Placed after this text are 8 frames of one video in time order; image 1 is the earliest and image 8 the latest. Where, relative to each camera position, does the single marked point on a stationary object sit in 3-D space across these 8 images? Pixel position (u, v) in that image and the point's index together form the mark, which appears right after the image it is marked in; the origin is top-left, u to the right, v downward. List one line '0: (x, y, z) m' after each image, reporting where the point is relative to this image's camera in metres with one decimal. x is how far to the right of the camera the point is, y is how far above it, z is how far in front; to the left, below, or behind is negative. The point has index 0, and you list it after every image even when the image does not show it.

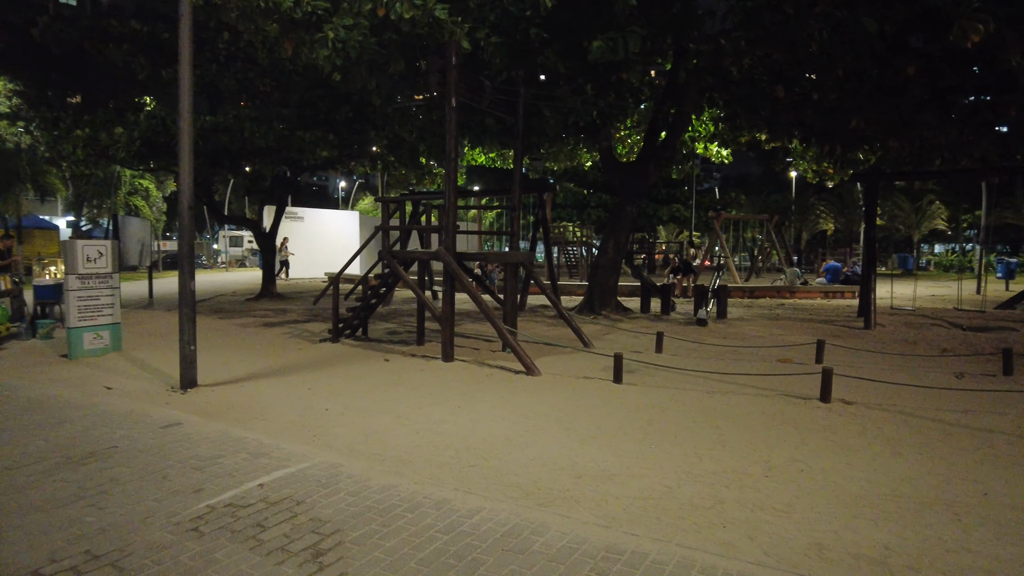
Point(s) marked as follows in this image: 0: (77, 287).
0: (-6.7, 0.0, +10.3) m
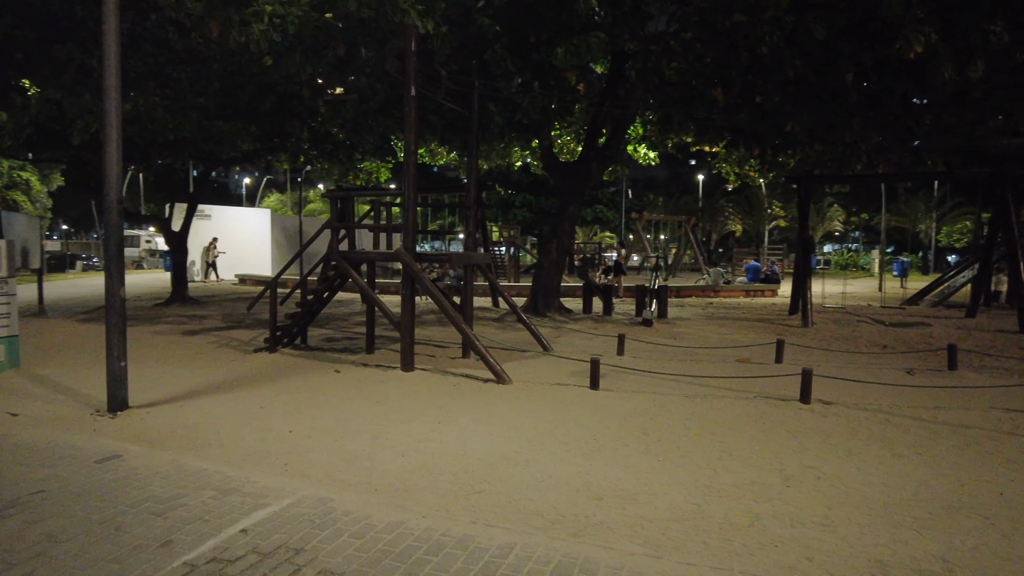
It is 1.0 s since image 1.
0: (-7.2, -0.1, +8.8) m
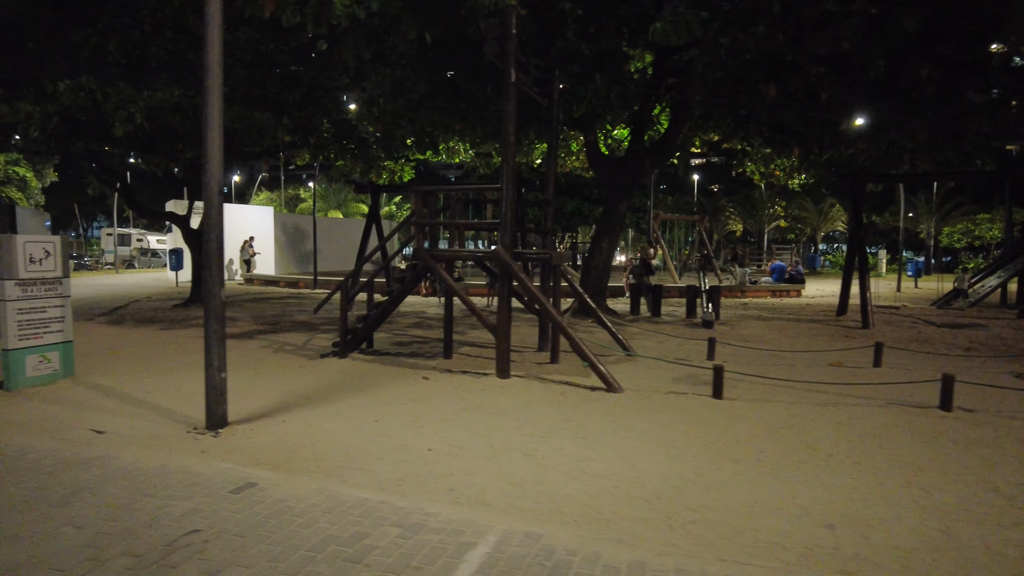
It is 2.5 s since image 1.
0: (-5.8, -0.1, +7.9) m
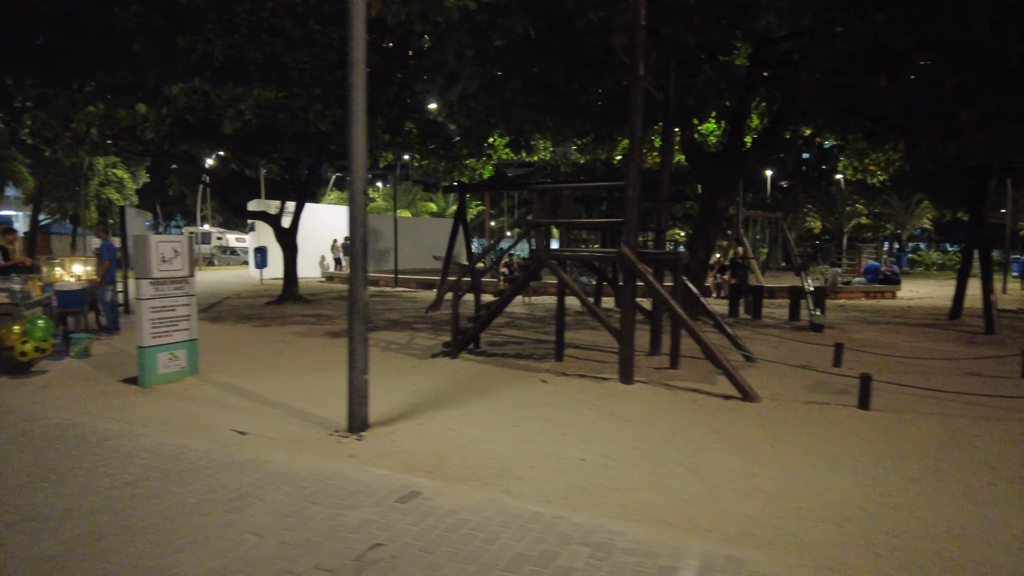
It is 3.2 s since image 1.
0: (-4.3, -0.1, +8.0) m
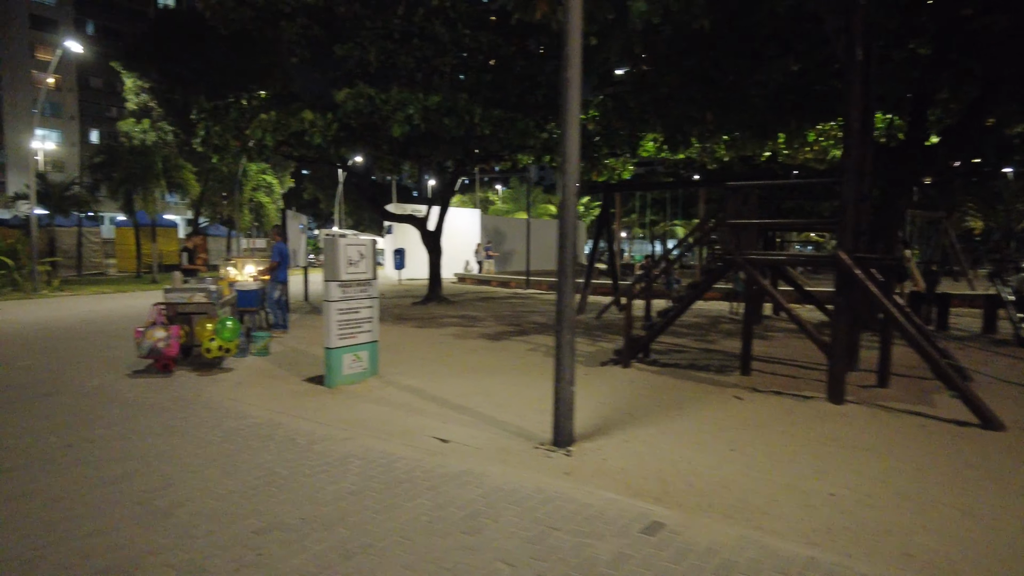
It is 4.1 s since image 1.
0: (-2.1, -0.1, +8.1) m
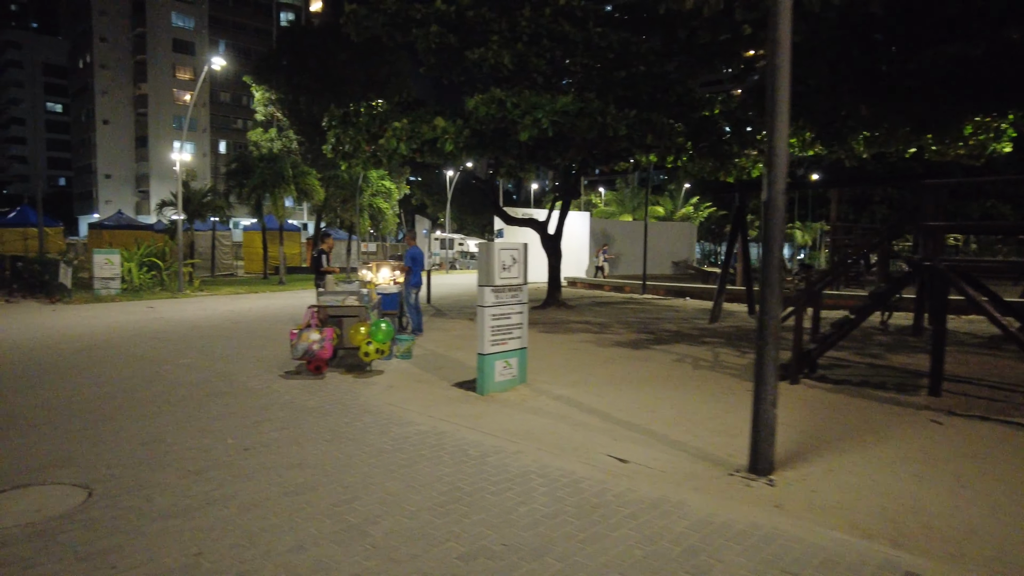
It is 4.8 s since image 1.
0: (-0.2, -0.2, +7.8) m
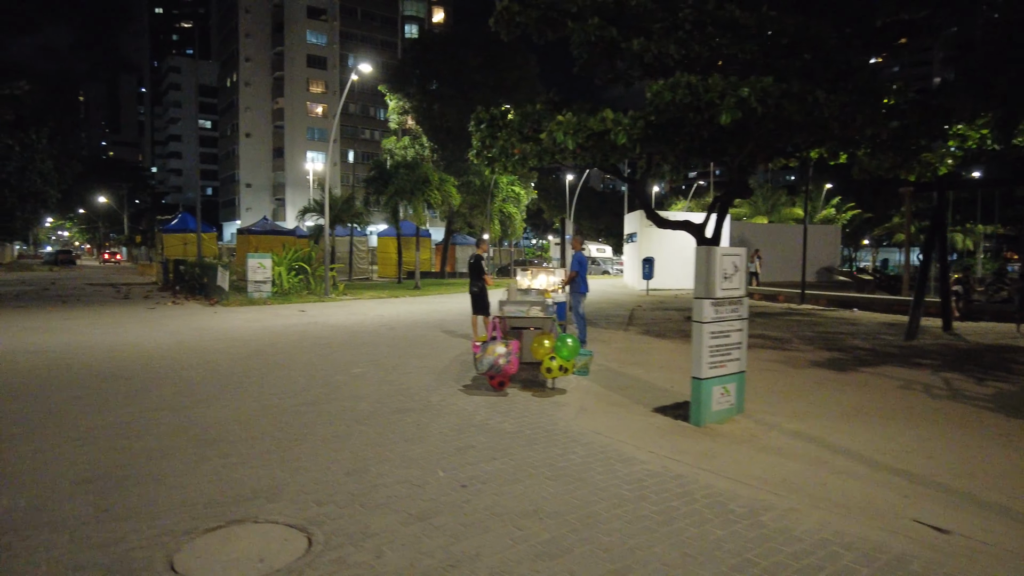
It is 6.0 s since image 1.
0: (+2.0, -0.3, +6.7) m
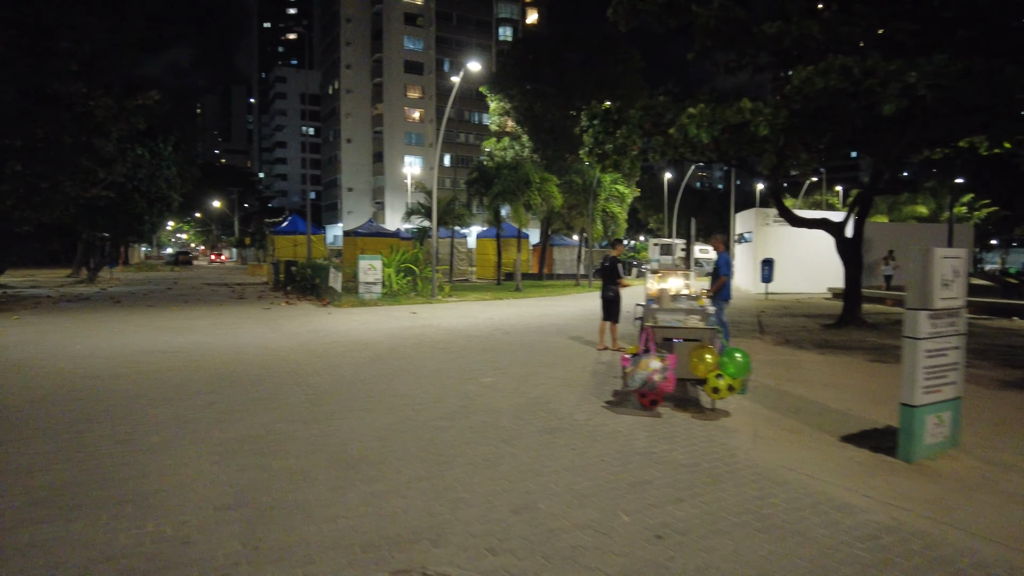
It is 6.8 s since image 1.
0: (+3.5, -0.4, +5.6) m
